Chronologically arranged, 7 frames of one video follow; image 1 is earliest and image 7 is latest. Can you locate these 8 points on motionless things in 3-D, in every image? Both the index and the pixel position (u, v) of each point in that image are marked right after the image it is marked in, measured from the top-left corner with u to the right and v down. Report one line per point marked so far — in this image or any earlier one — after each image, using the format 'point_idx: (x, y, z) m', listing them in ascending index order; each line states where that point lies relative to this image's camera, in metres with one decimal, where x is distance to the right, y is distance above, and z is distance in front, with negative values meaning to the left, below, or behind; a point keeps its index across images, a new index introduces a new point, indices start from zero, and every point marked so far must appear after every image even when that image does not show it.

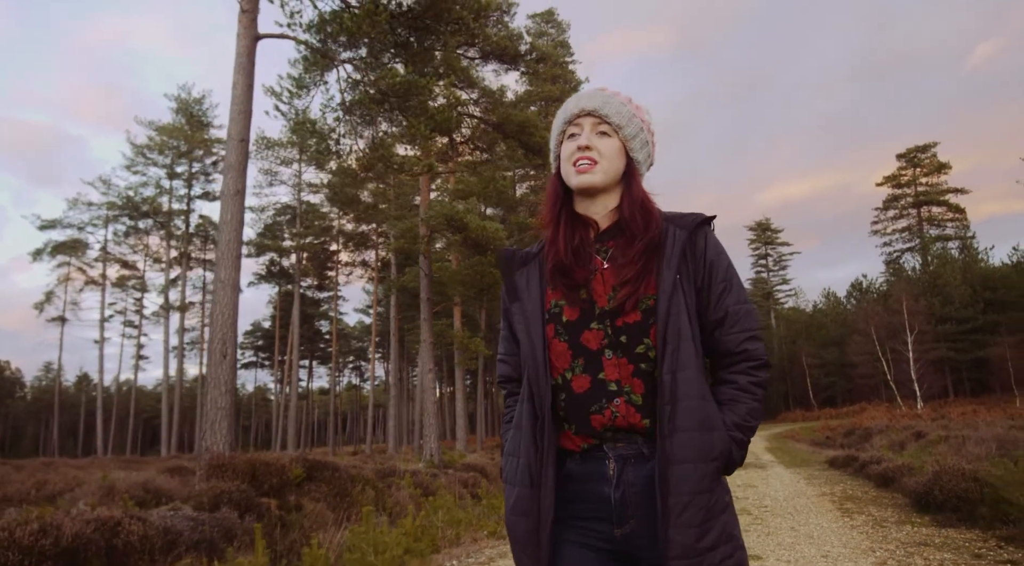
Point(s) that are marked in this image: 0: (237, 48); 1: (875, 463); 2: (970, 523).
0: (-4.1, +3.5, +9.7) m
1: (+7.2, -3.6, +12.9) m
2: (+5.0, -2.6, +7.1) m
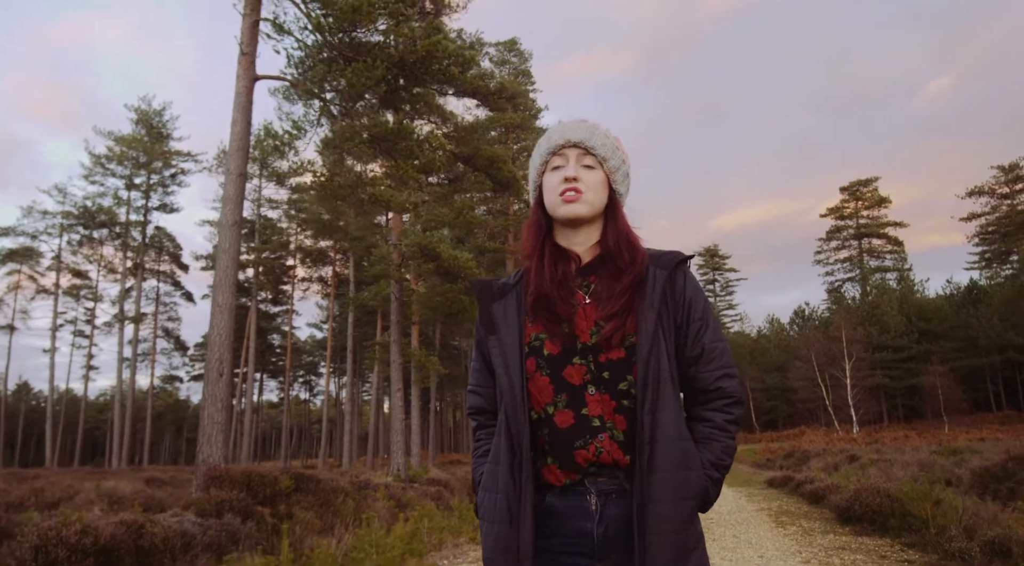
0: (-4.4, +3.1, +10.4) m
1: (+6.4, -4.3, +14.2) m
2: (+4.7, -3.1, +8.3) m
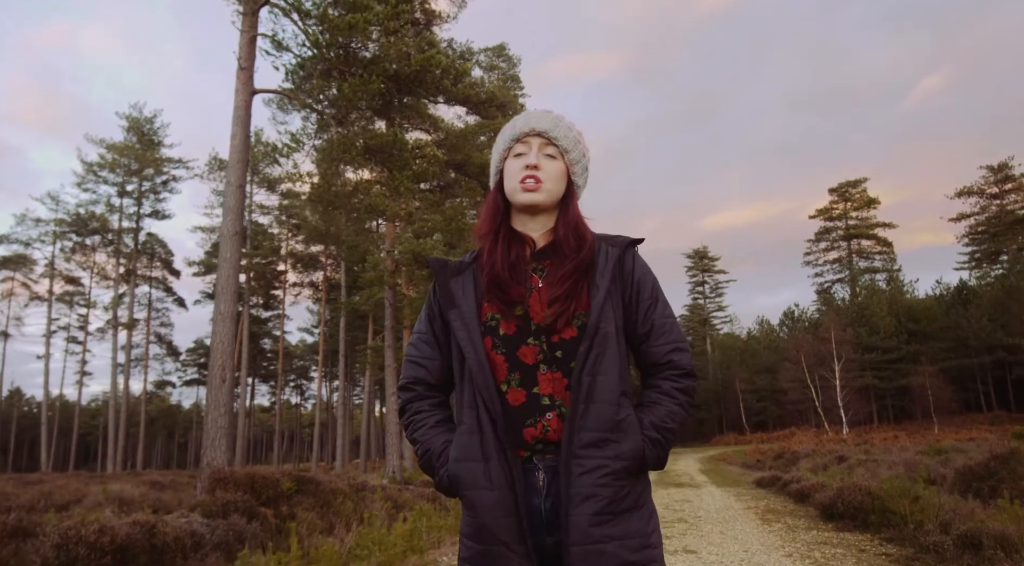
0: (-4.5, +3.0, +10.7) m
1: (+6.3, -4.4, +14.6) m
2: (+4.6, -3.2, +8.6) m
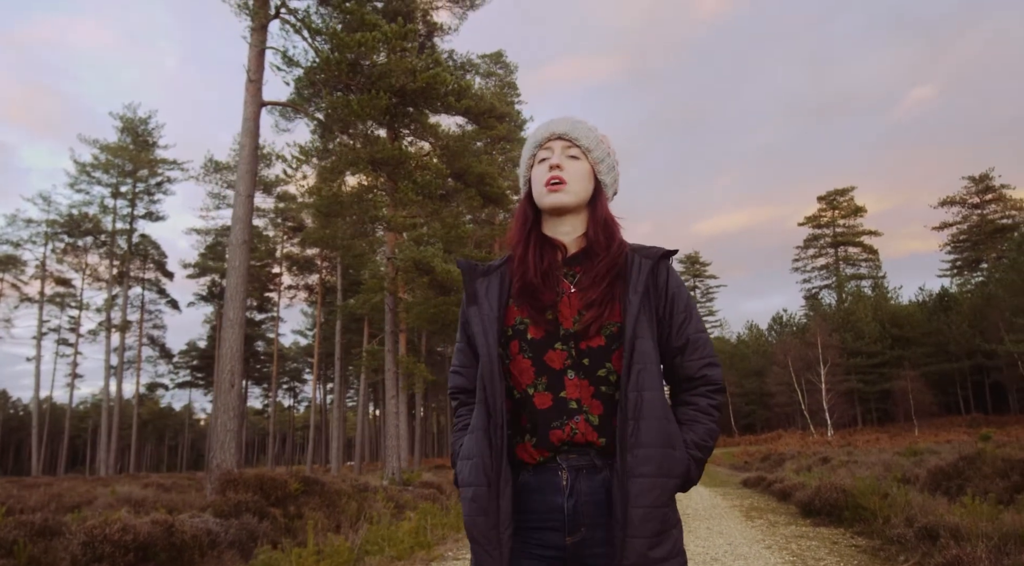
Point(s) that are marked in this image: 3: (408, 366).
0: (-4.5, +2.8, +11.1) m
1: (+6.2, -4.6, +15.2) m
2: (+4.6, -3.4, +9.2) m
3: (-3.1, -2.5, +19.5) m
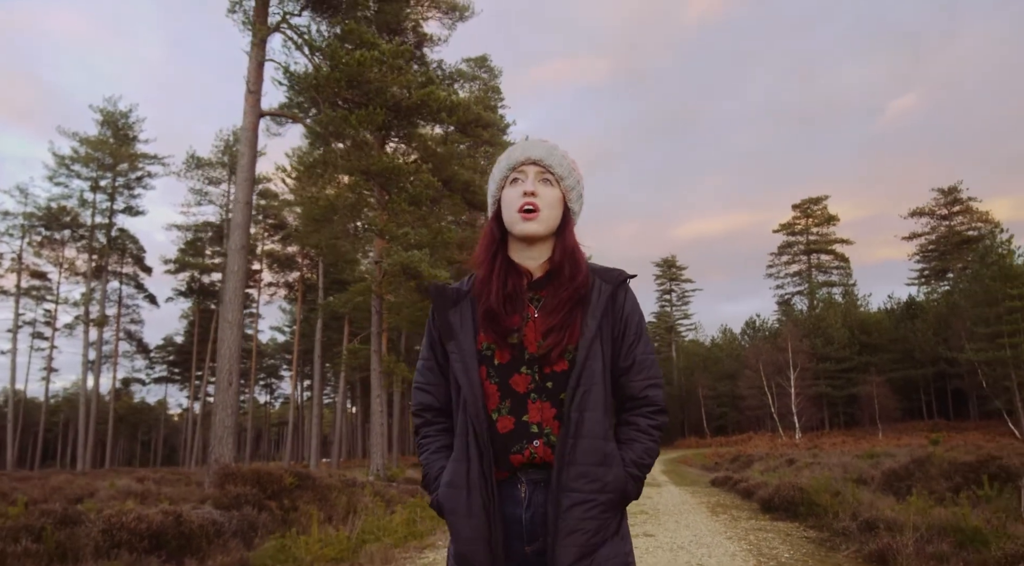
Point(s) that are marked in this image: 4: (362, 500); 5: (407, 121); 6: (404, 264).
0: (-4.7, +2.8, +11.6) m
1: (+5.7, -4.9, +16.0) m
2: (+4.3, -3.6, +10.0) m
3: (-3.7, -2.6, +20.0) m
4: (-2.6, -3.7, +11.2) m
5: (-2.0, +3.1, +12.5) m
6: (-2.7, +0.5, +16.0) m
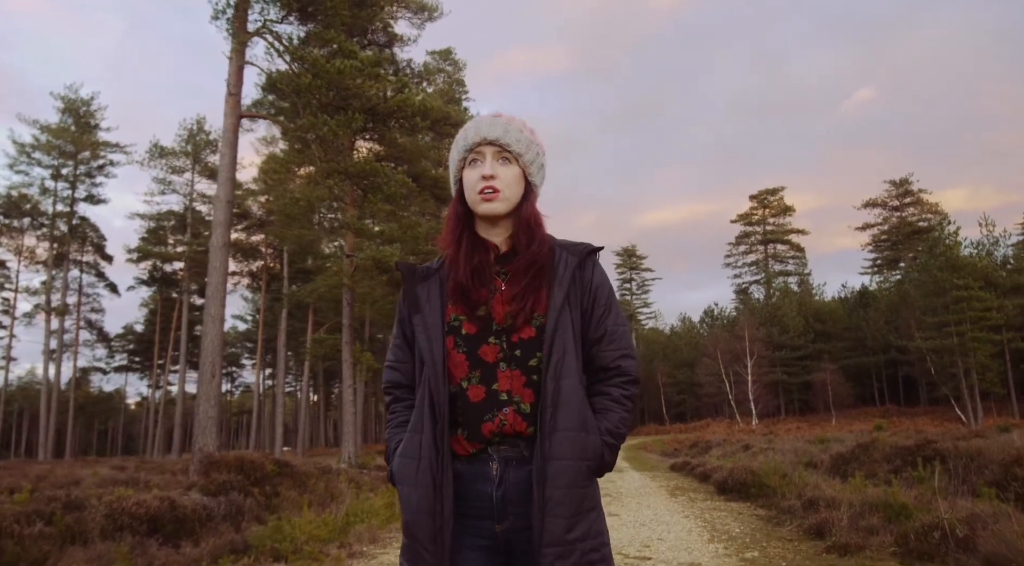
0: (-5.2, +2.9, +11.8) m
1: (+4.9, -4.8, +16.9) m
2: (+3.9, -3.6, +10.9) m
3: (-4.6, -2.3, +20.4) m
4: (-3.0, -3.6, +11.7) m
5: (-2.5, +3.2, +12.8) m
6: (-3.4, +0.6, +16.4) m
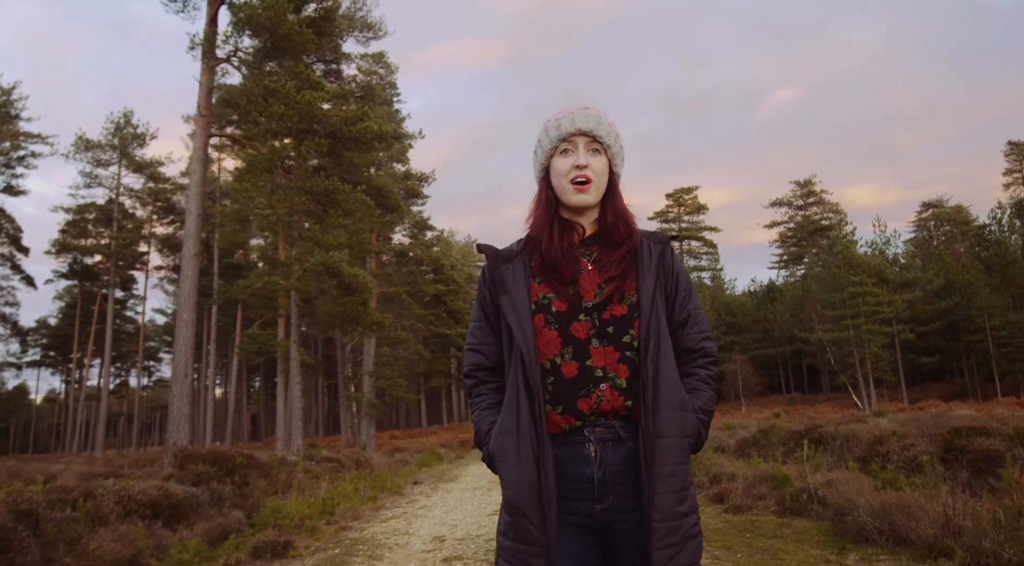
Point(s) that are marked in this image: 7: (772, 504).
0: (-6.1, +2.8, +12.5) m
1: (+3.2, -4.9, +18.8) m
2: (+2.9, -3.8, +12.7) m
3: (-6.6, -2.3, +21.1) m
4: (-4.0, -3.7, +12.7) m
5: (-3.6, +3.1, +13.8) m
6: (-4.9, +0.6, +17.3) m
7: (+3.2, -2.7, +8.0) m
